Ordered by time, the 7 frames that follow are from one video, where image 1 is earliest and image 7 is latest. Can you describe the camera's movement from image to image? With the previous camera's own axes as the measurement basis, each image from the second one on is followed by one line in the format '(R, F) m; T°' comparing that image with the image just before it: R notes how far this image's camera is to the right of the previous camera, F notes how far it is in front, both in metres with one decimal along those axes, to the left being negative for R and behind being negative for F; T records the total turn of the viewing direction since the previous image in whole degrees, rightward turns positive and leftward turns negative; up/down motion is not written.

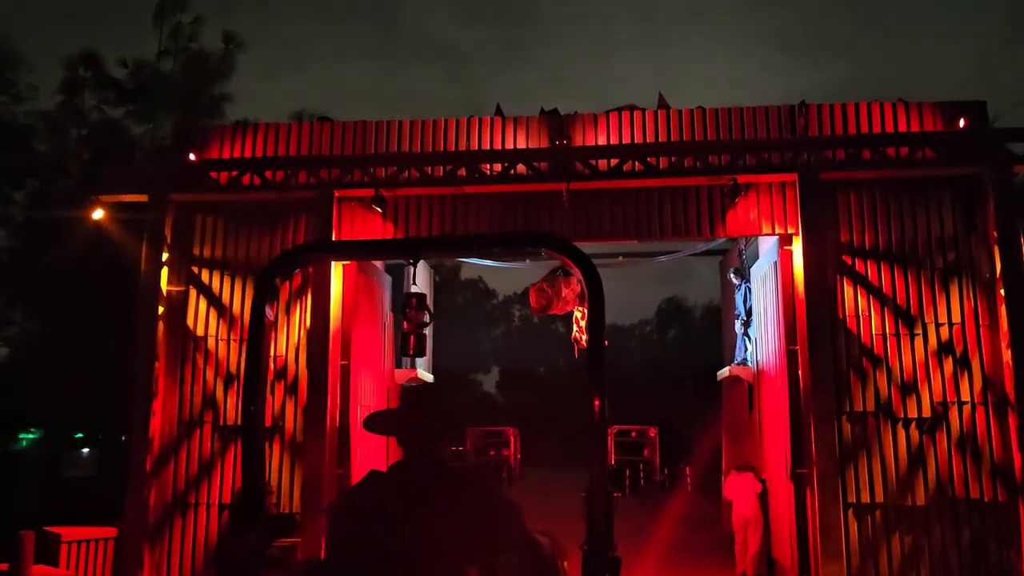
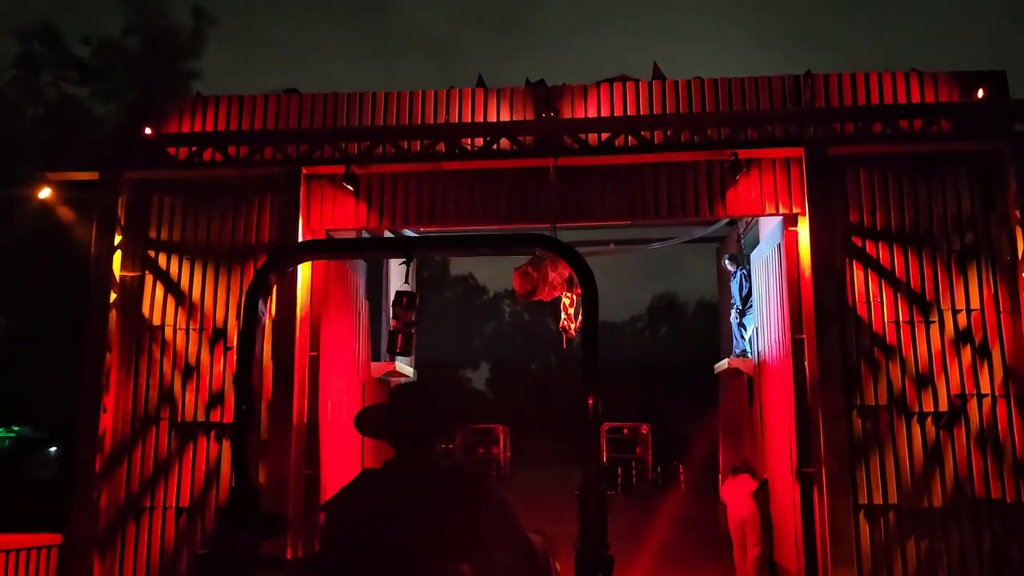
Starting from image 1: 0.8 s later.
(+0.1, +0.4) m; +1°
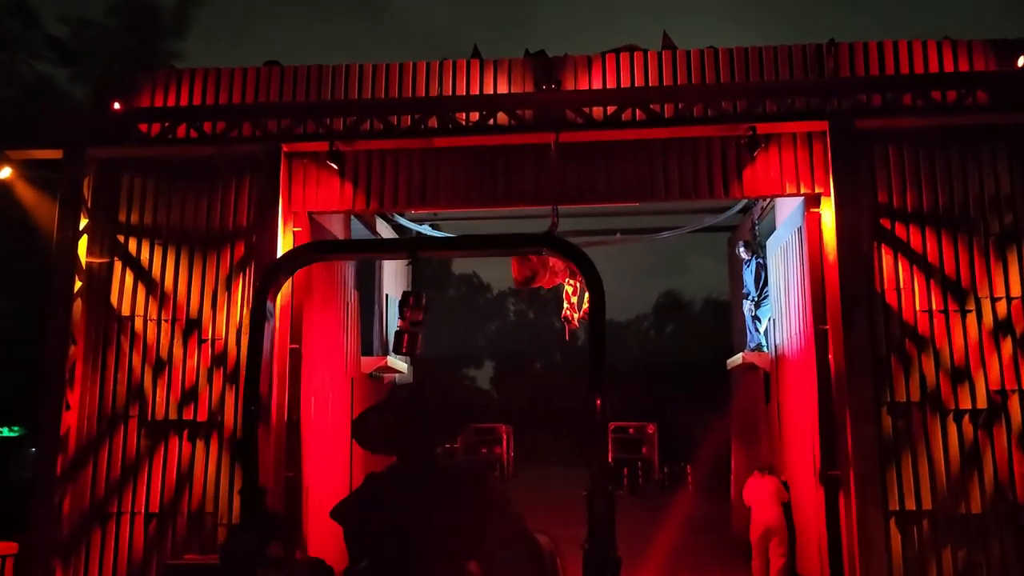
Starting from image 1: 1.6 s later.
(0.0, +0.4) m; 0°
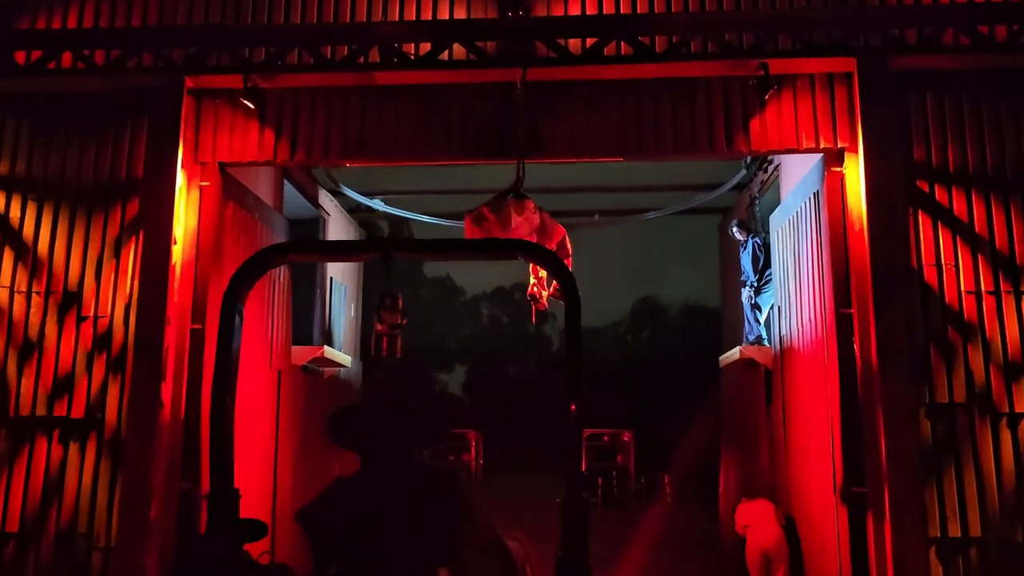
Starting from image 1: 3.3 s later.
(+0.1, +0.9) m; +2°
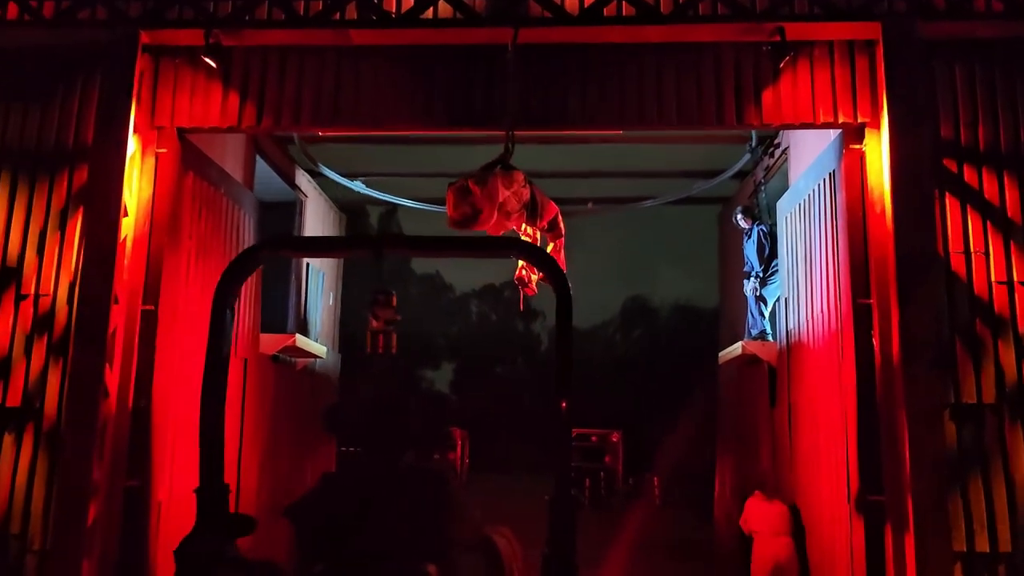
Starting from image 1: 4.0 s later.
(0.0, +0.4) m; +1°
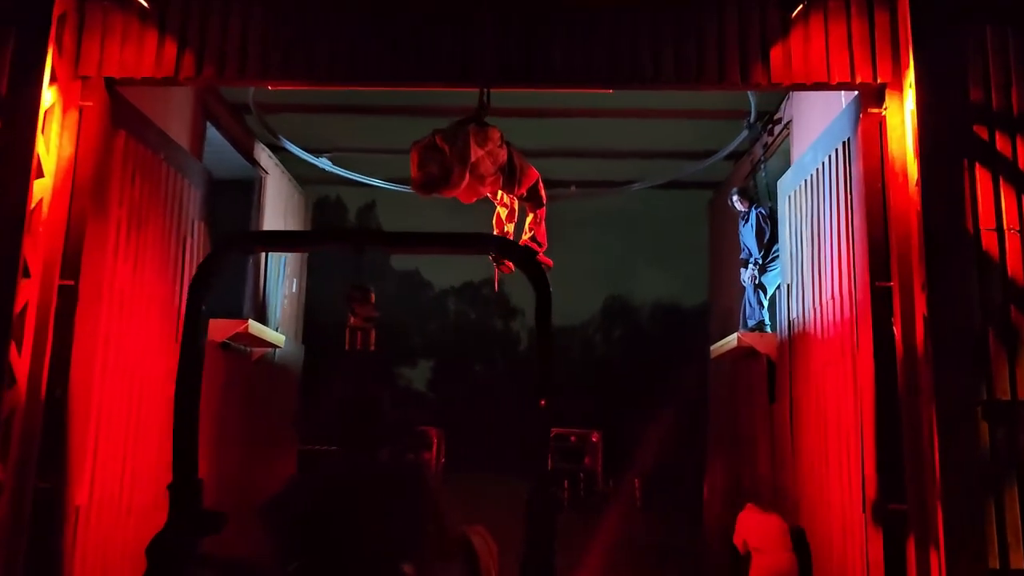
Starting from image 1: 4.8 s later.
(0.0, +0.4) m; +1°
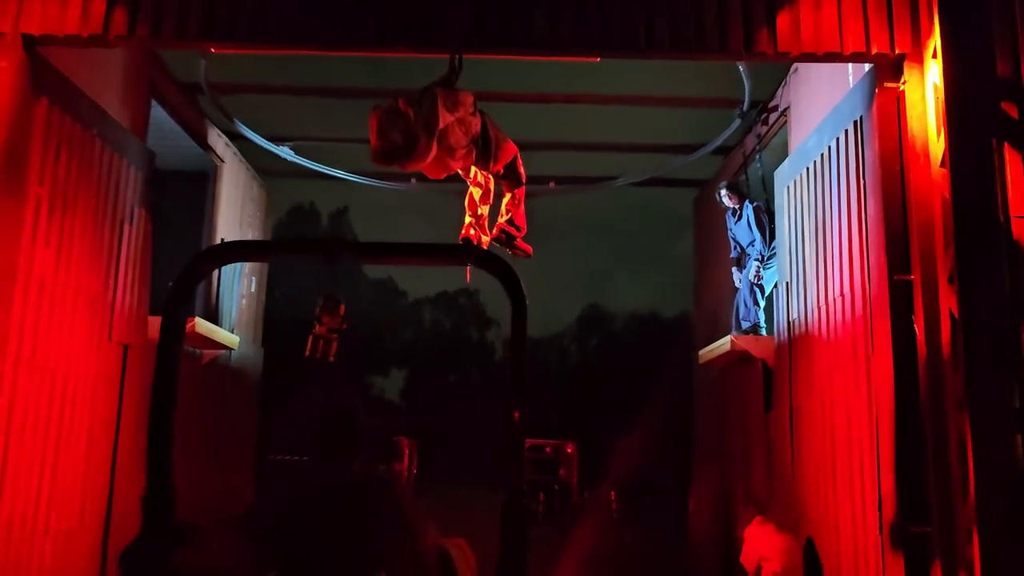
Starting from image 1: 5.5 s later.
(0.0, +0.4) m; +2°
